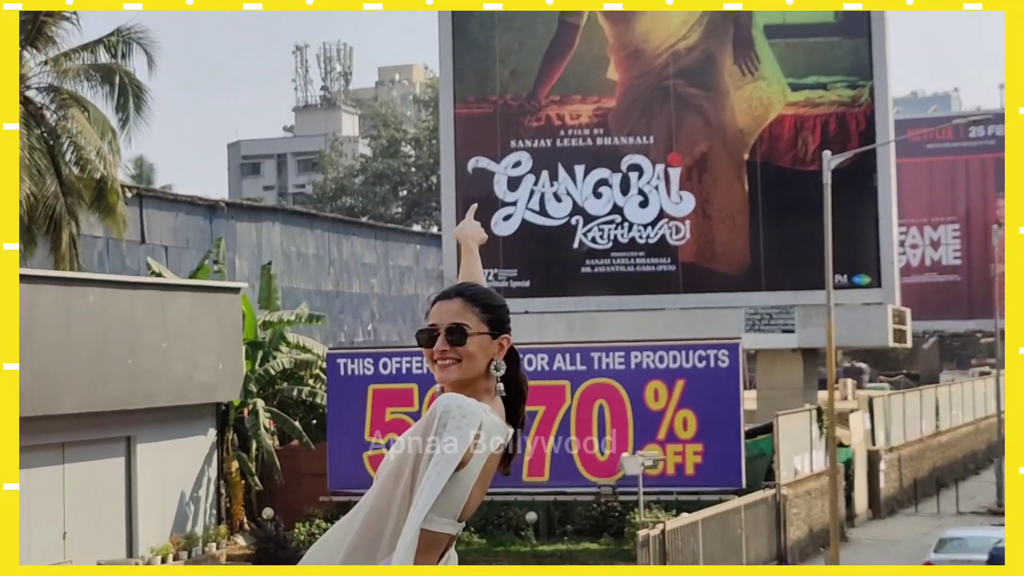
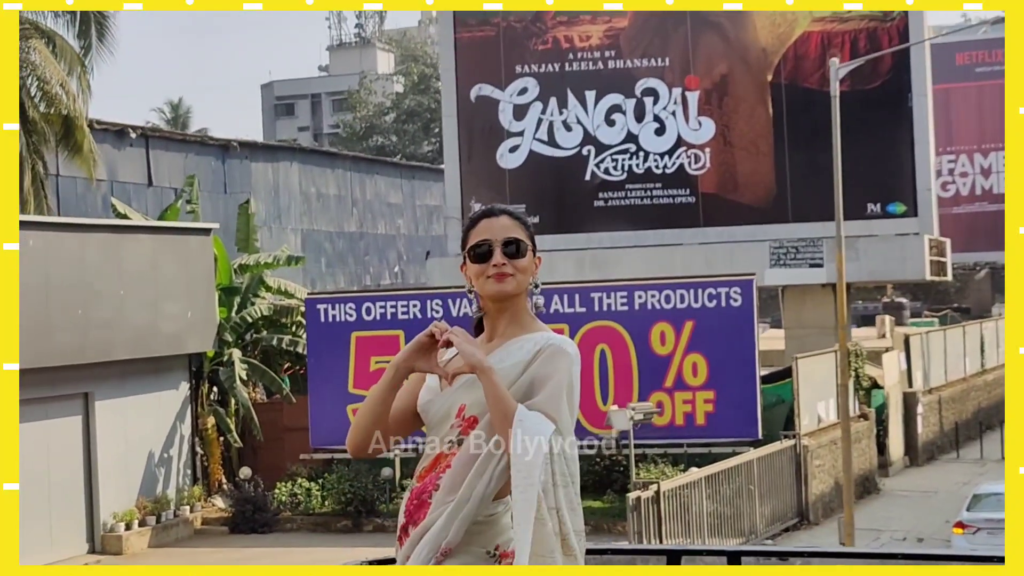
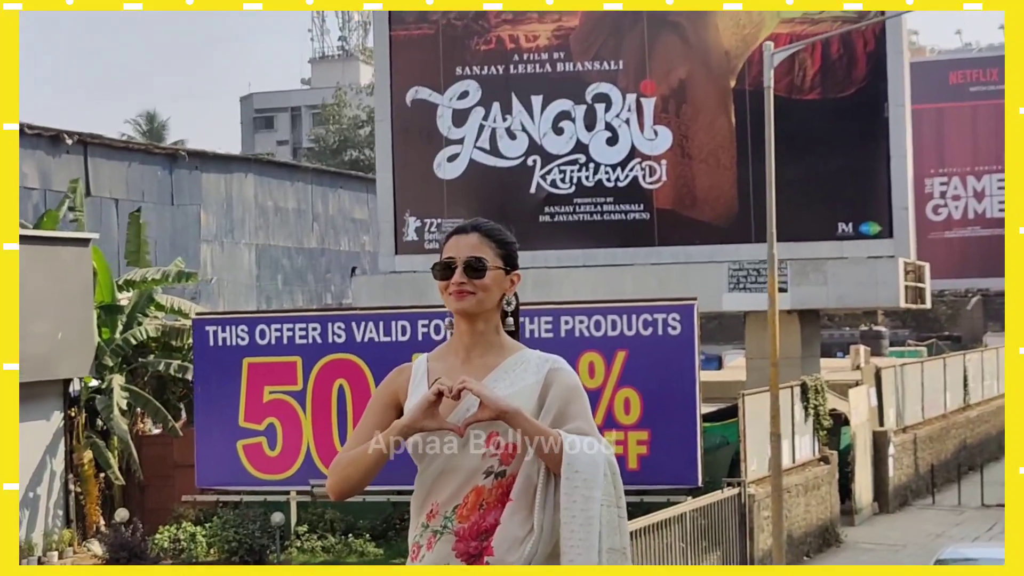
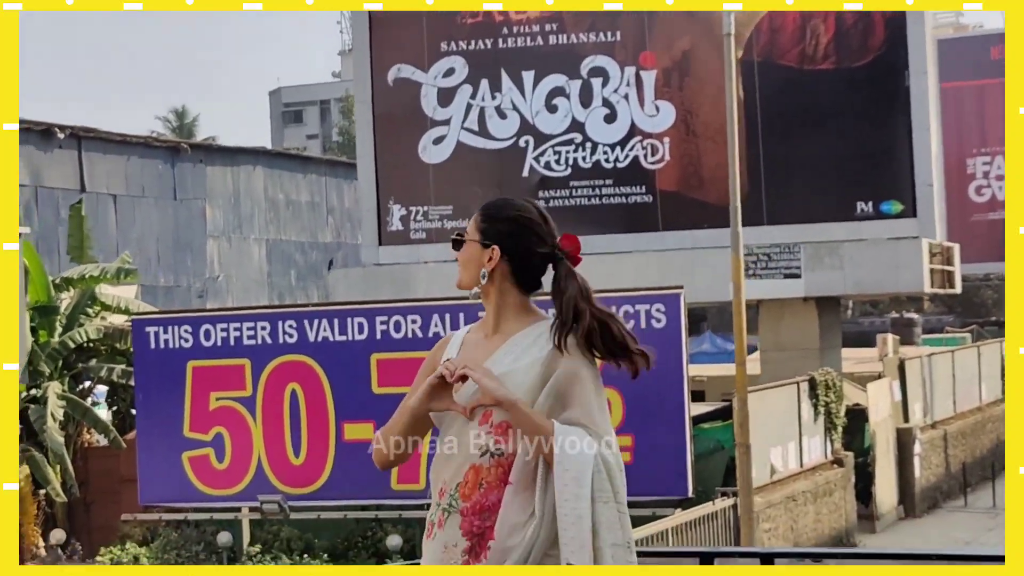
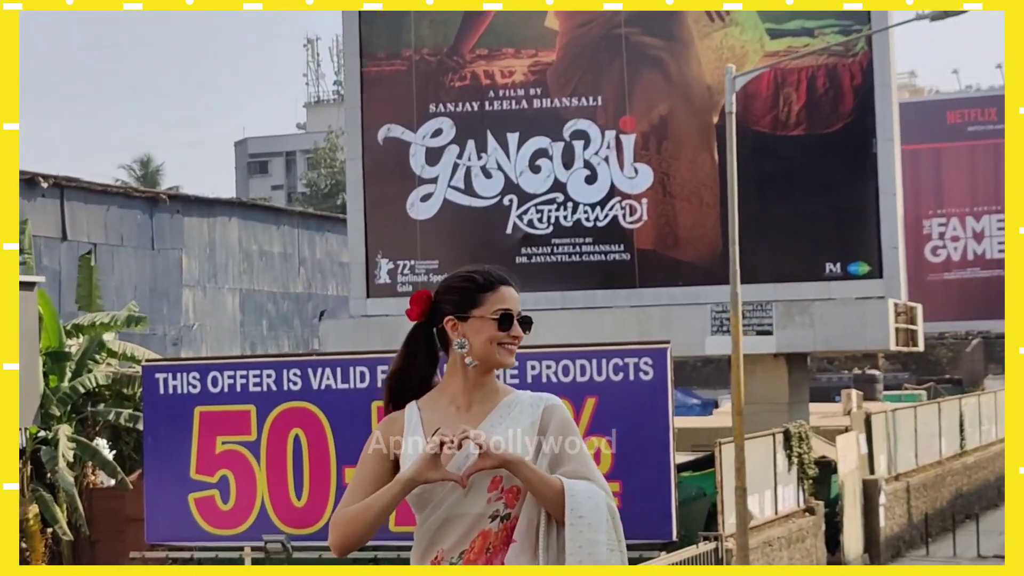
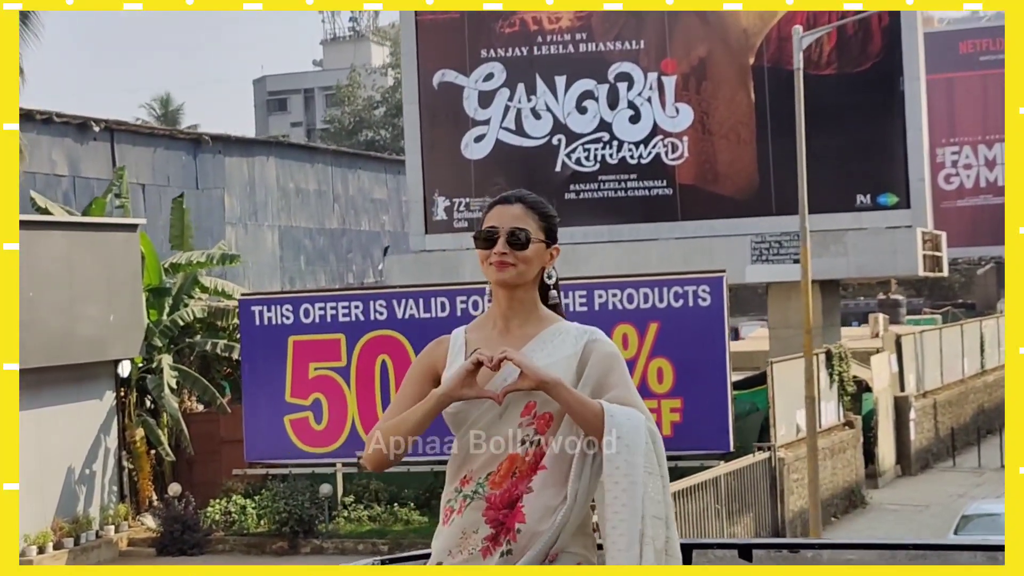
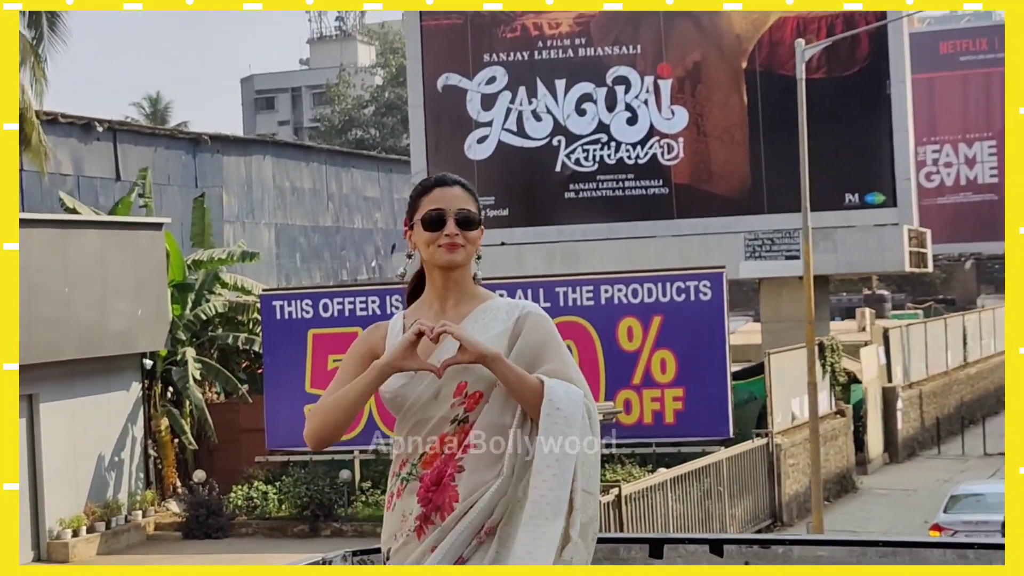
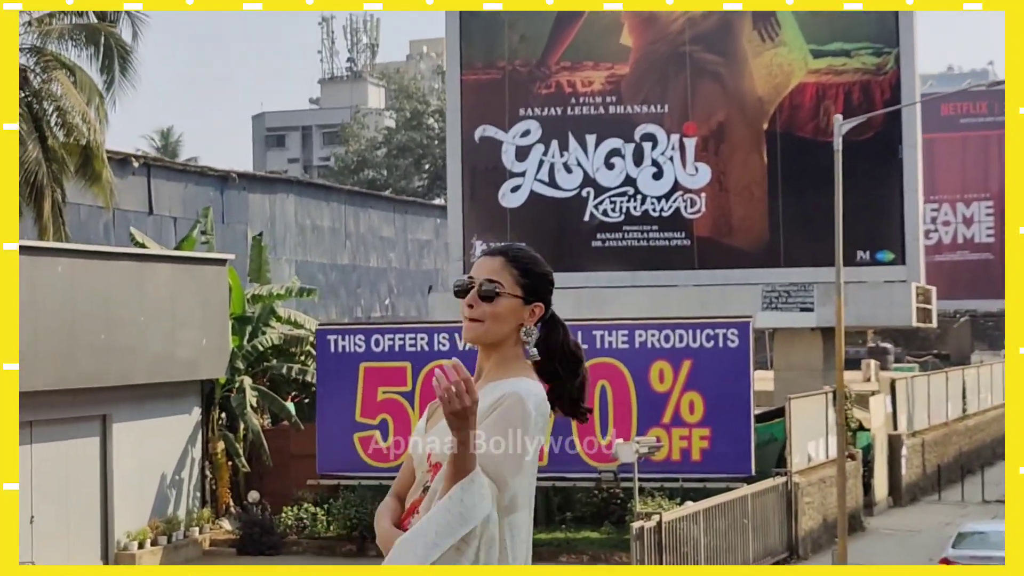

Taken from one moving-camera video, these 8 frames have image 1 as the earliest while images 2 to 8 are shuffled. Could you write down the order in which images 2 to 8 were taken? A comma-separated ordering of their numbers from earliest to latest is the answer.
8, 2, 7, 6, 3, 5, 4
